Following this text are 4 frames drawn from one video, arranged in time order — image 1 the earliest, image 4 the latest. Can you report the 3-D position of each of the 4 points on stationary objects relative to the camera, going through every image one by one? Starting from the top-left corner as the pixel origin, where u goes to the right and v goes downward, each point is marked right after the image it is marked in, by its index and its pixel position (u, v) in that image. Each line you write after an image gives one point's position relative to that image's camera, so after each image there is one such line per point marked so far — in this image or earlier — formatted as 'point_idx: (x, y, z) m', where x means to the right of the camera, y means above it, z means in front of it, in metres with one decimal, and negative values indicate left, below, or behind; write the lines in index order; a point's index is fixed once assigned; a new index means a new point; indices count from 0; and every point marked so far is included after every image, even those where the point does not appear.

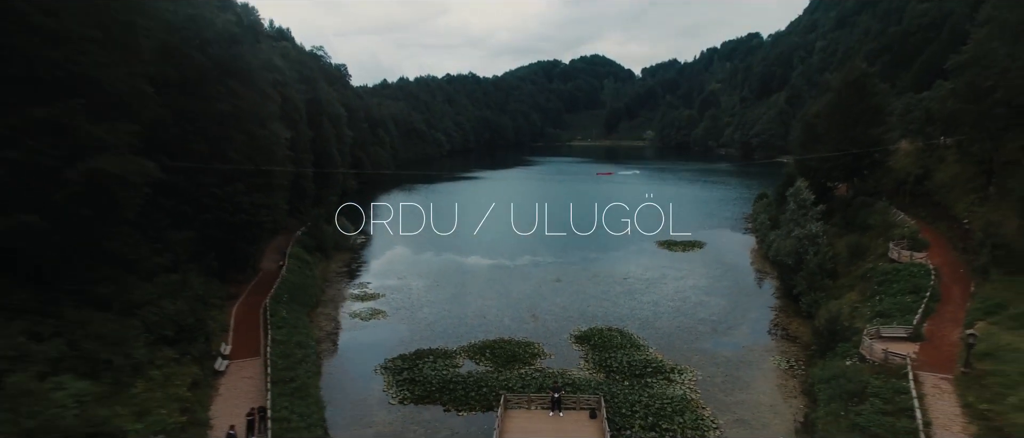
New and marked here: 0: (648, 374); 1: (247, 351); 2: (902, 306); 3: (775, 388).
0: (+4.8, -5.5, +19.0) m
1: (-9.6, -4.7, +19.5) m
2: (+14.5, -3.1, +19.8) m
3: (+8.9, -5.7, +17.9) m
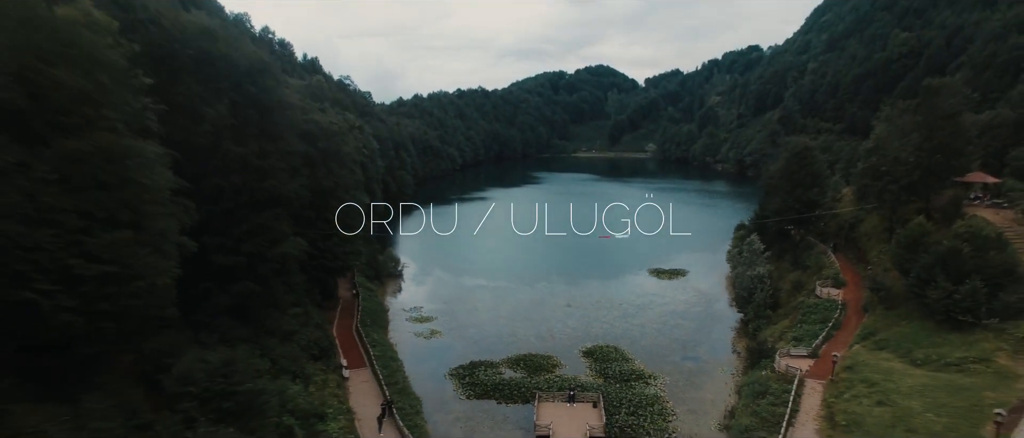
0: (+6.2, -8.3, +27.7) m
1: (-8.2, -7.5, +28.3) m
2: (+16.0, -5.9, +28.4) m
3: (+10.3, -8.5, +26.6) m
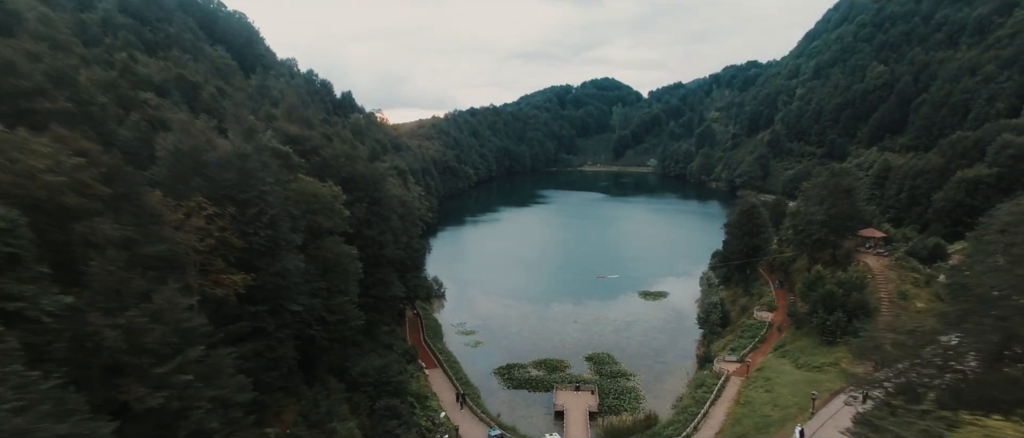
0: (+8.1, -11.9, +40.5) m
1: (-6.3, -11.2, +41.3) m
2: (+17.9, -9.6, +41.1) m
3: (+12.2, -12.2, +39.3) m
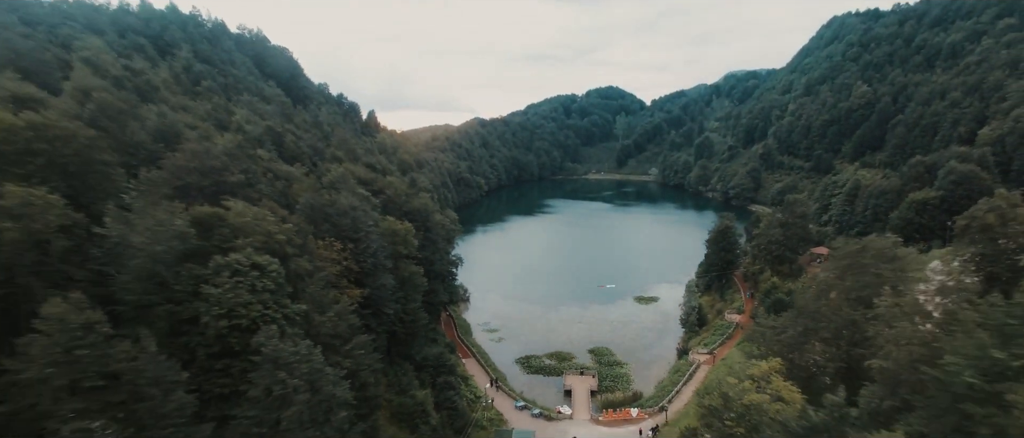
0: (+9.8, -14.0, +51.0) m
1: (-4.5, -13.2, +52.0) m
2: (+19.6, -11.7, +51.6) m
3: (+13.9, -14.2, +49.8) m
